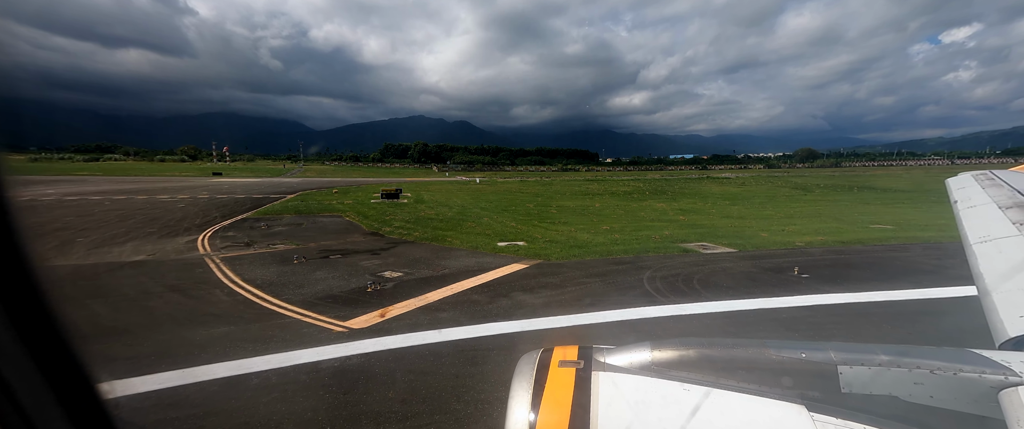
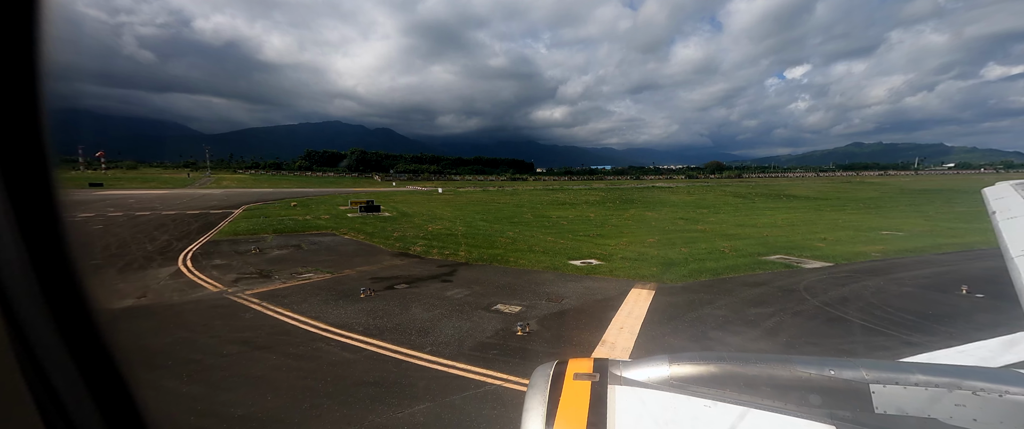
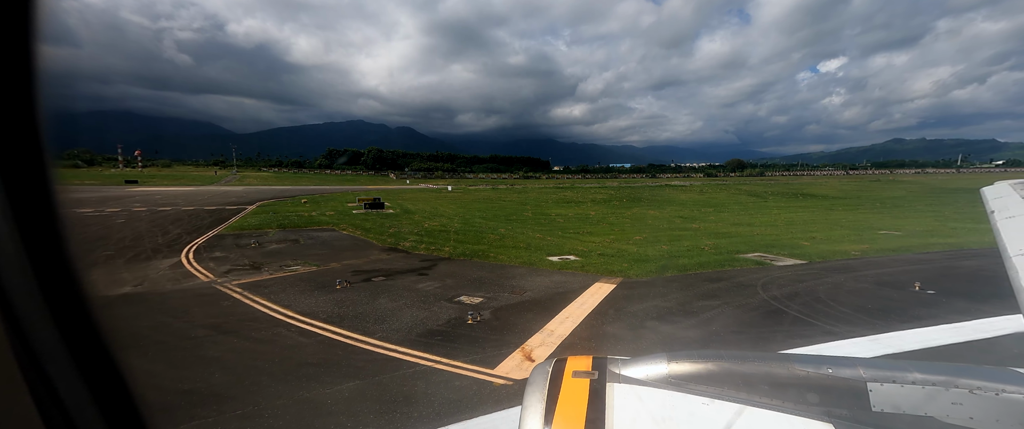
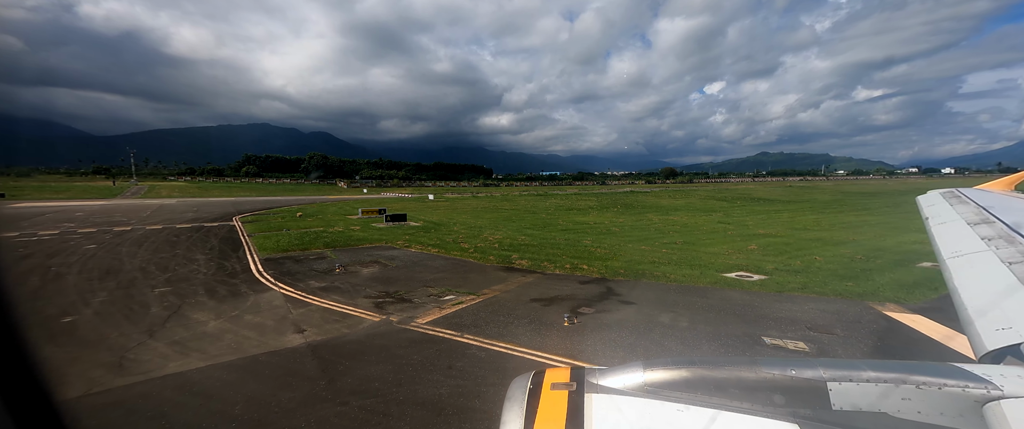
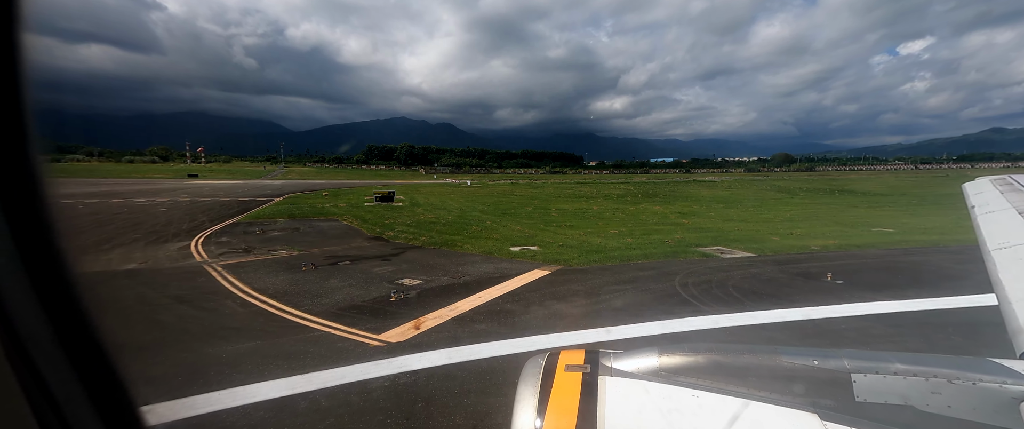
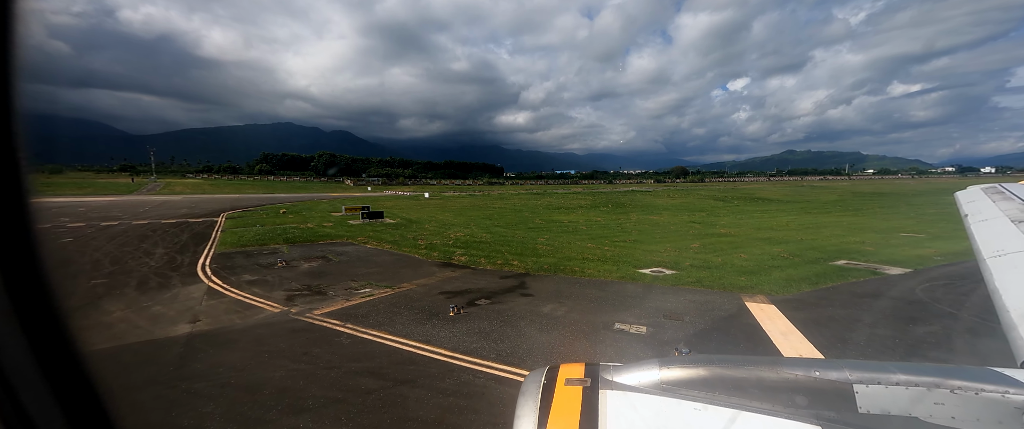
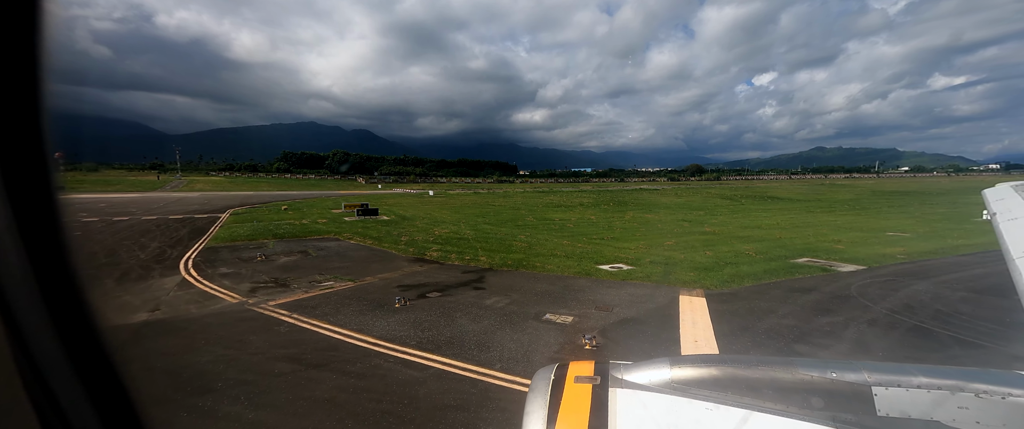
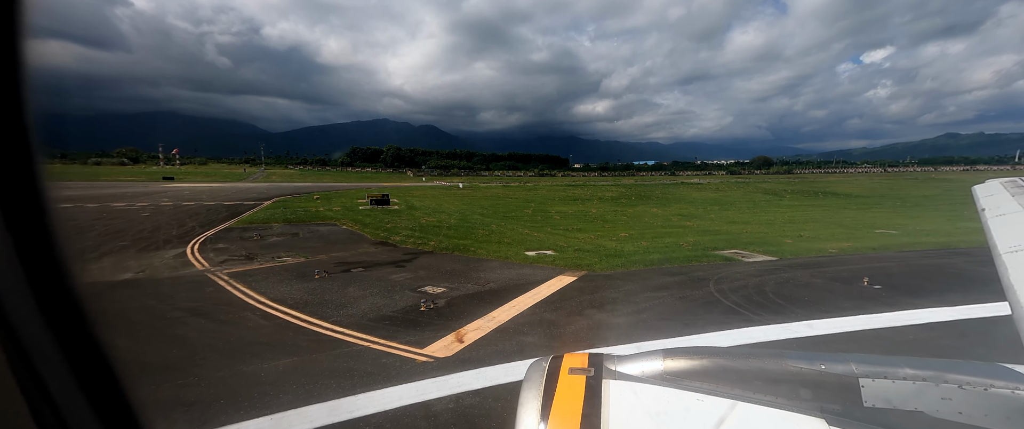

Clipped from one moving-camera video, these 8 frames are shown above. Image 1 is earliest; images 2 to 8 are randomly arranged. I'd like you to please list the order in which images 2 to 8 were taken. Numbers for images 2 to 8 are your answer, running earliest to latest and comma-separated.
5, 8, 3, 2, 7, 6, 4
